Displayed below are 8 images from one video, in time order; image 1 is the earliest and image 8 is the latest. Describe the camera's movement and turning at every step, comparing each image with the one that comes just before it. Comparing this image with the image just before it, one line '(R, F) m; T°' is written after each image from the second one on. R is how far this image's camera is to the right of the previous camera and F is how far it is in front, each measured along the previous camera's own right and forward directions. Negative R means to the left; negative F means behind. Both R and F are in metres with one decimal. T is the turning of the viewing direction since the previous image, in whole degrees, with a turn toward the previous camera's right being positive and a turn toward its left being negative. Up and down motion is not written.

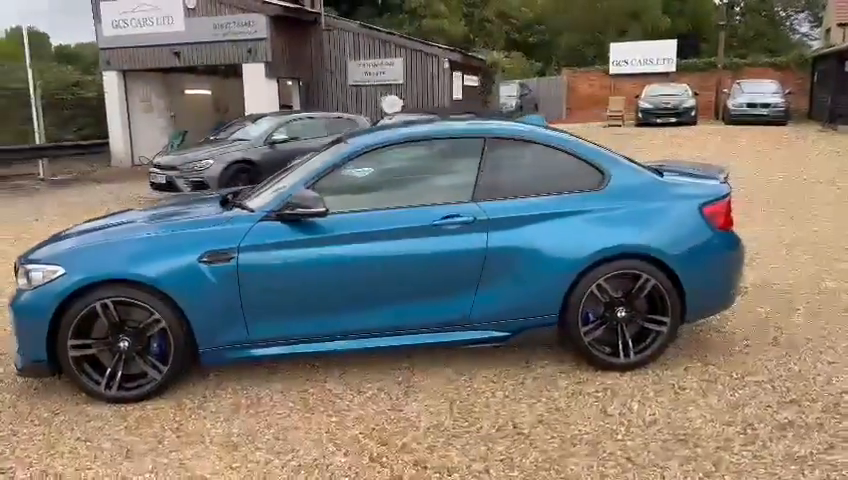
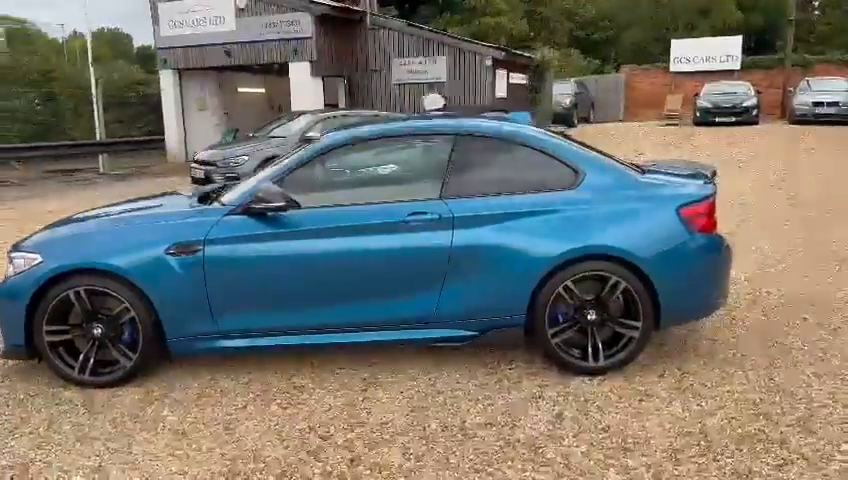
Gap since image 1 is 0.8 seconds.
(+0.6, 0.0) m; -5°
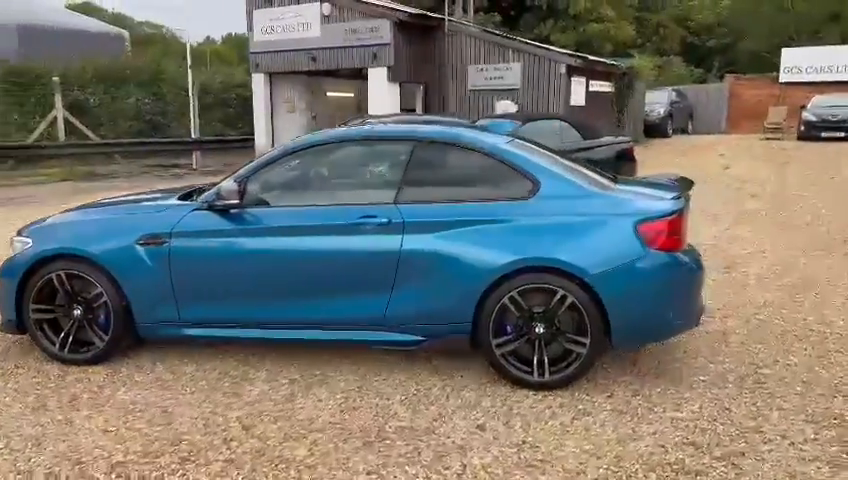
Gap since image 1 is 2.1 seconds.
(+0.9, 0.0) m; -9°
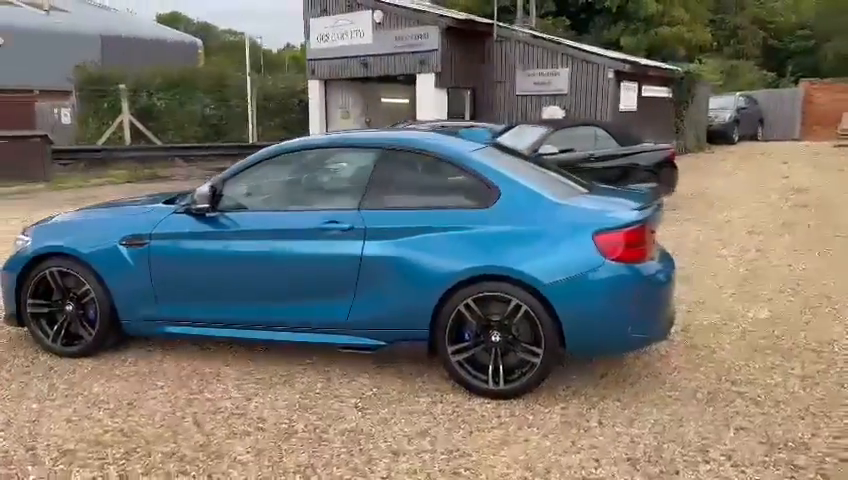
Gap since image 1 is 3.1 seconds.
(+0.7, 0.0) m; -6°
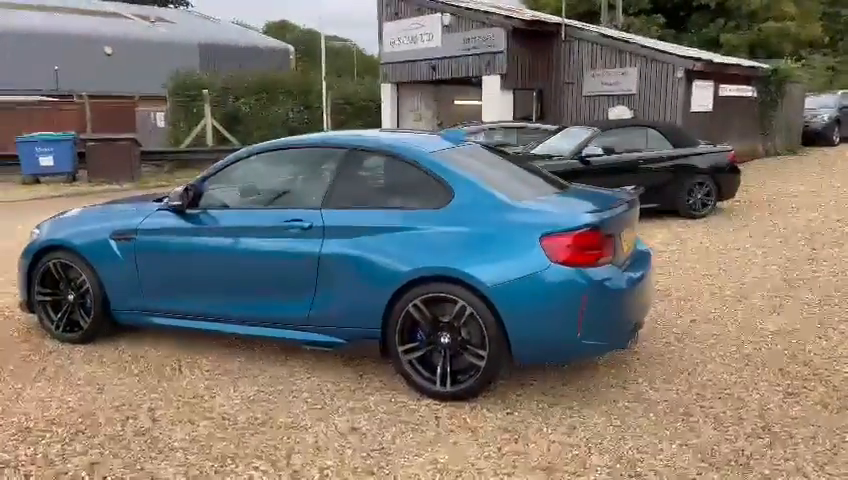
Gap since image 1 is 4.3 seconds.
(+0.9, +0.1) m; -8°
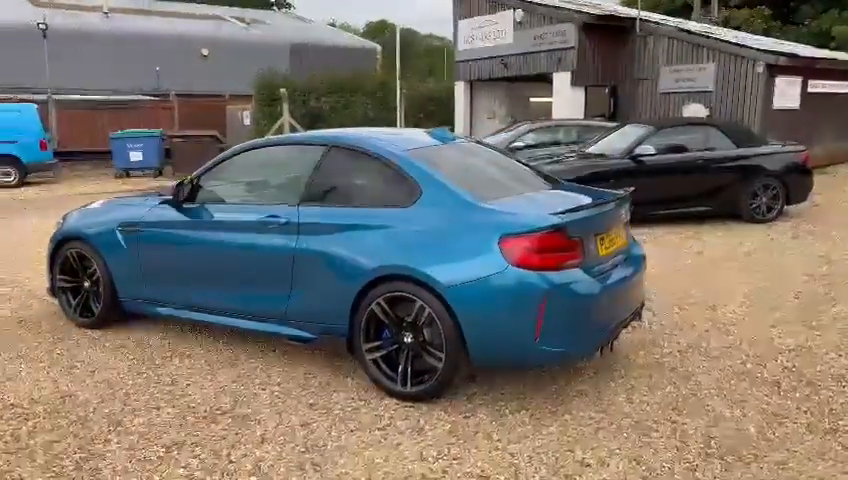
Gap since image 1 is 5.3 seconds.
(+0.7, +0.1) m; -8°
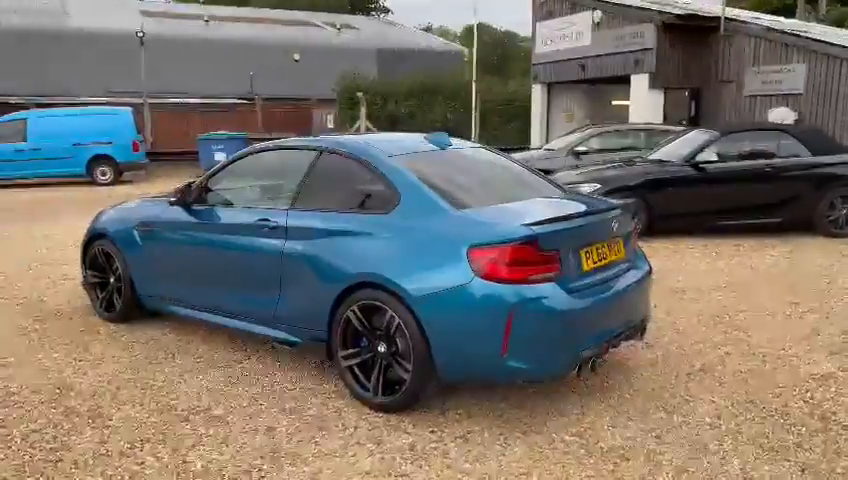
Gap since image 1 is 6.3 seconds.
(+0.7, +0.1) m; -8°
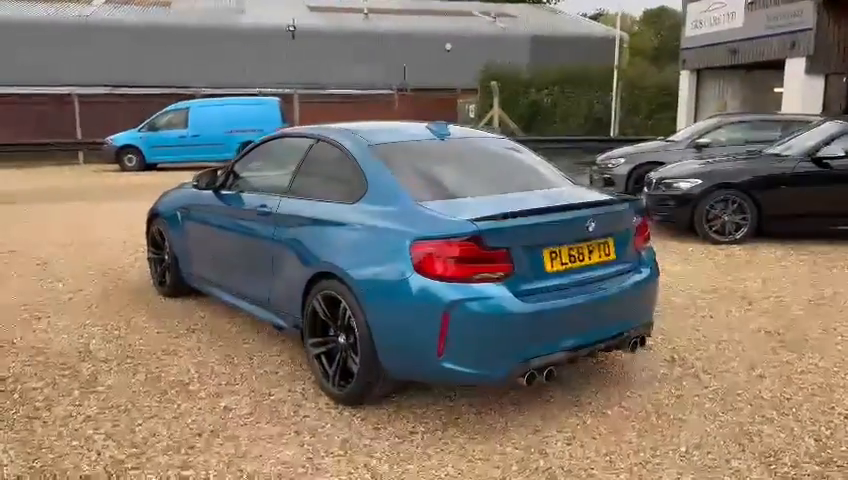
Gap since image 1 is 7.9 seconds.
(+1.1, +0.3) m; -13°
